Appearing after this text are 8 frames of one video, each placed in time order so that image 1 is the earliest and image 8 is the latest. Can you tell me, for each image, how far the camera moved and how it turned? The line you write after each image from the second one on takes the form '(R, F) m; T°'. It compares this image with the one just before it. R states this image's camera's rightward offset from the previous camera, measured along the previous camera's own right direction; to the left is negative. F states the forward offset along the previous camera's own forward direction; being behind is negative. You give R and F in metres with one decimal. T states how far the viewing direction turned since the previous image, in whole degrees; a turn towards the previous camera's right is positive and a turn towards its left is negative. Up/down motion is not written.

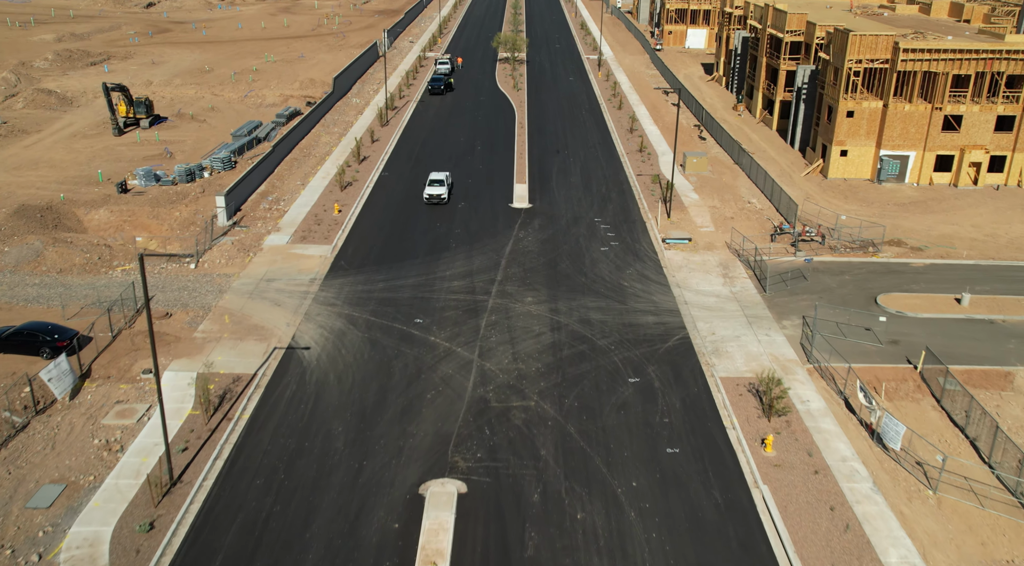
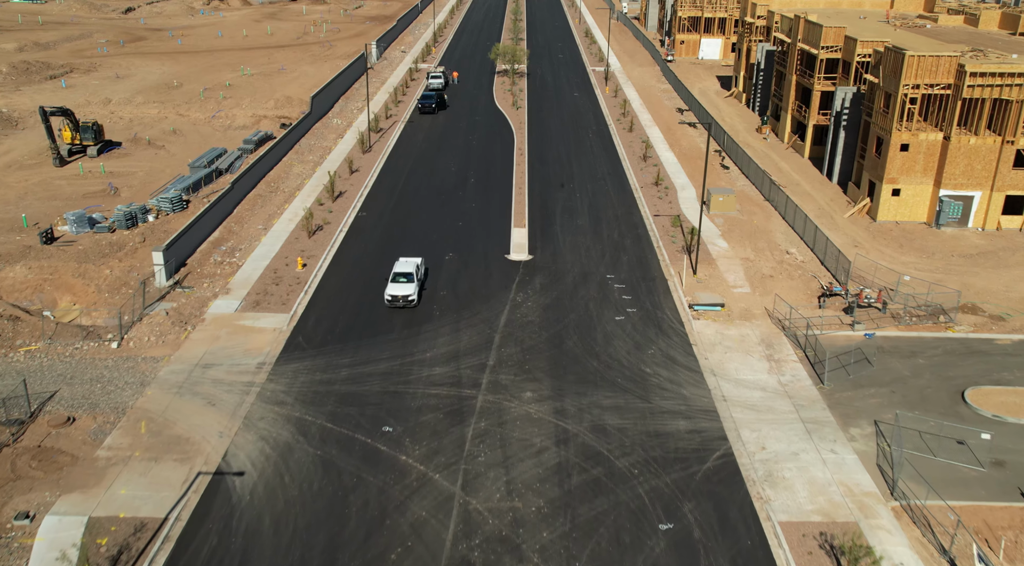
(+0.2, +8.2) m; 0°
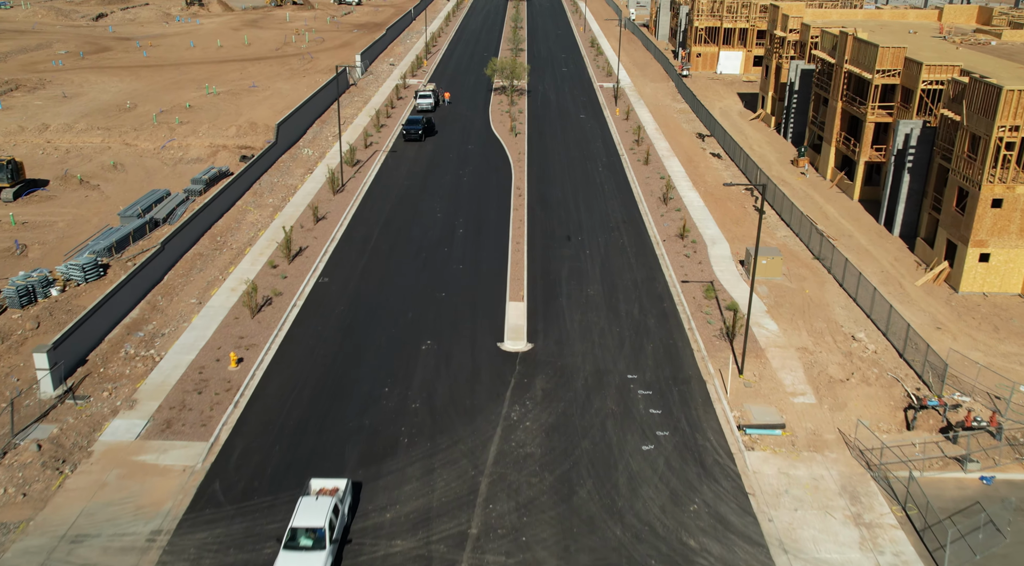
(+0.3, +9.6) m; 0°
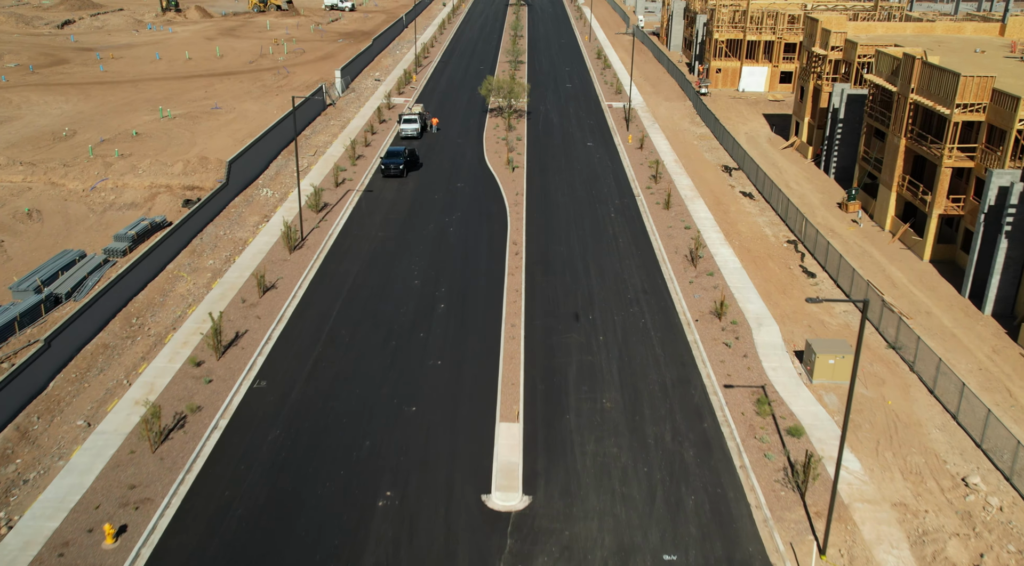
(+0.3, +9.7) m; 0°
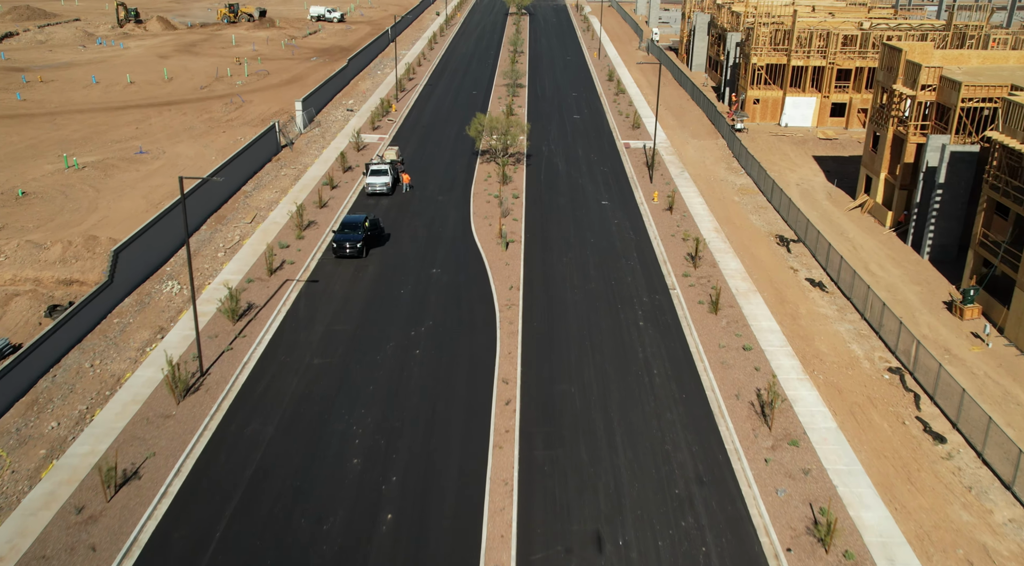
(+0.4, +14.0) m; 0°
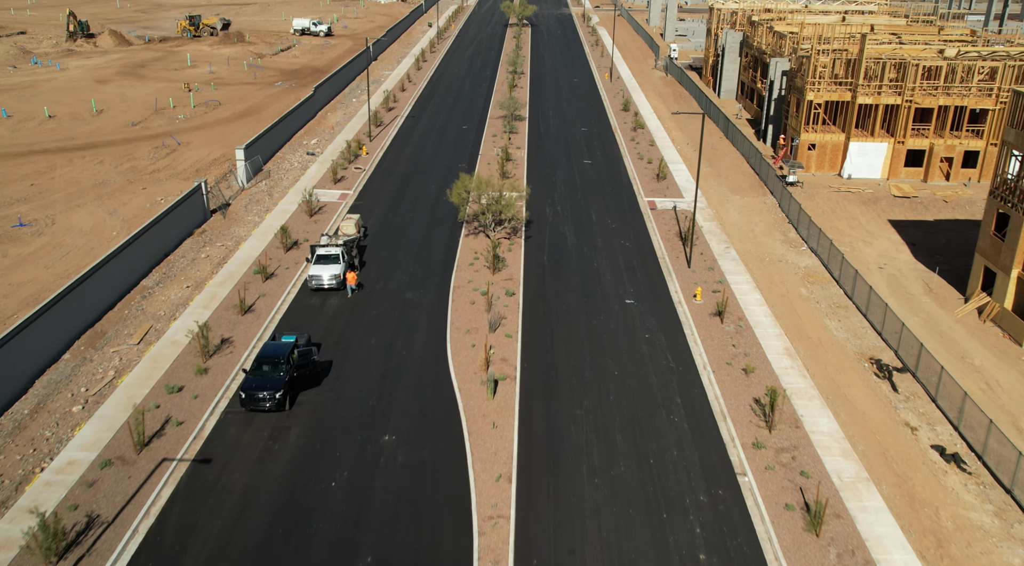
(+0.4, +13.8) m; 0°
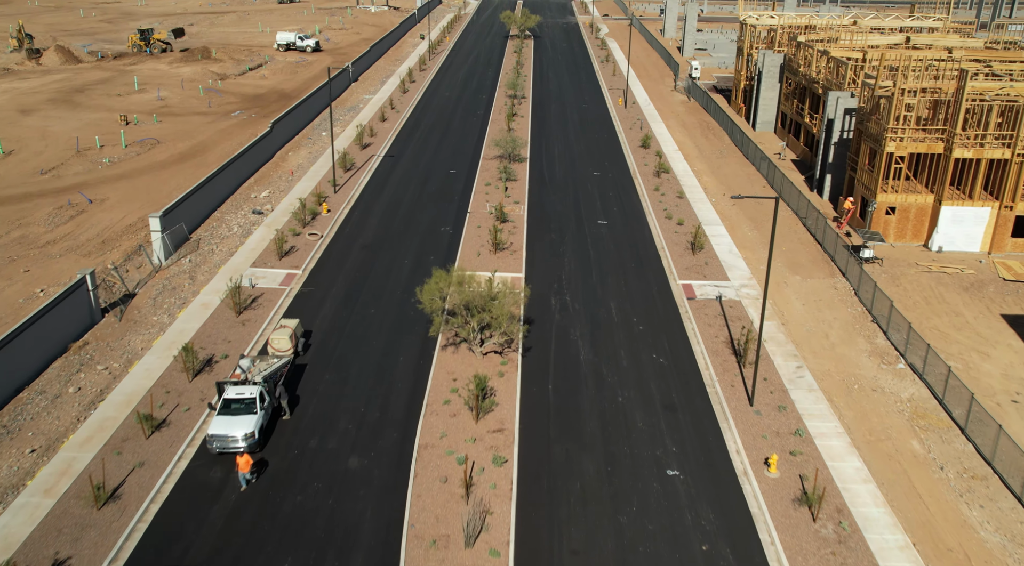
(+0.4, +12.4) m; 0°
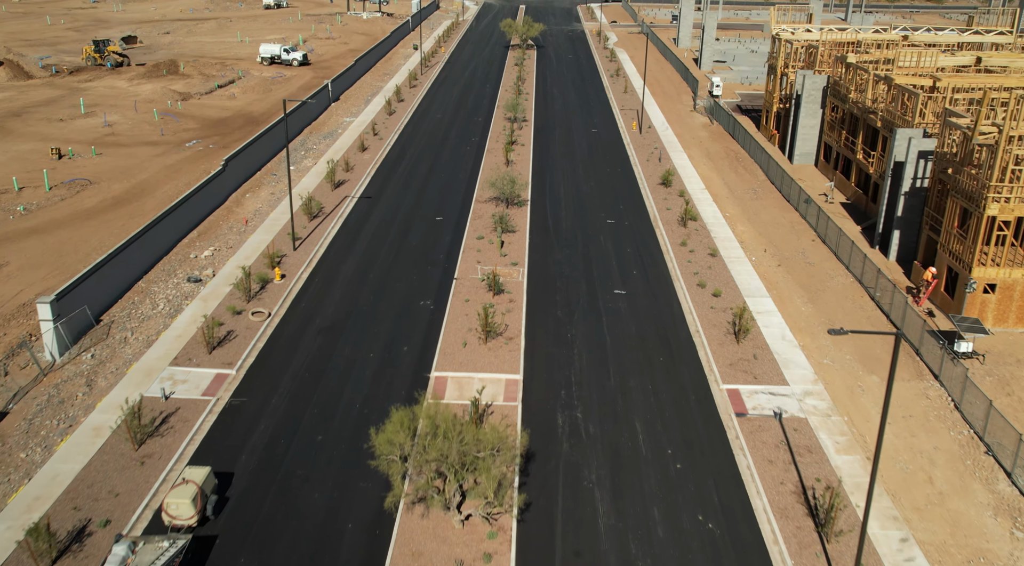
(+0.3, +9.6) m; 0°
